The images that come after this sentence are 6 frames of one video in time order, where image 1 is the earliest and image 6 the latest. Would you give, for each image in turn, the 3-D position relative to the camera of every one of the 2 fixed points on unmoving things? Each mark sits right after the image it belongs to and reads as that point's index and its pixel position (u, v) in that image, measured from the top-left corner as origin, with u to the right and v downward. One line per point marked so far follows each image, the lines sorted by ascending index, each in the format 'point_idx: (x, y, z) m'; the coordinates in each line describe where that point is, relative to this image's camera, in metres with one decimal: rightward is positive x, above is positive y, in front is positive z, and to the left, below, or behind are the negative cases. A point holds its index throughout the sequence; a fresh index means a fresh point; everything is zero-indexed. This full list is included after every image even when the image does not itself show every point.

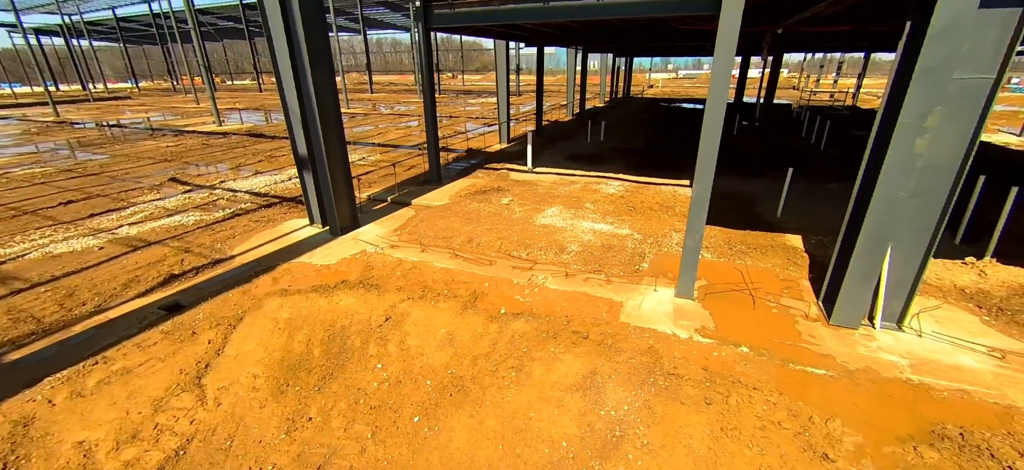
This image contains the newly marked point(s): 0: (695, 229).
0: (+2.2, +0.1, +4.7) m
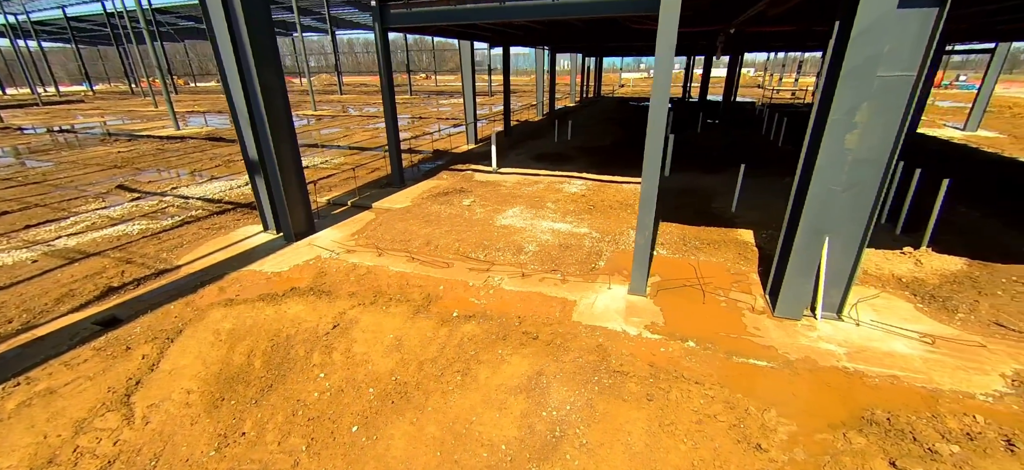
0: (+1.6, +0.1, +4.7) m
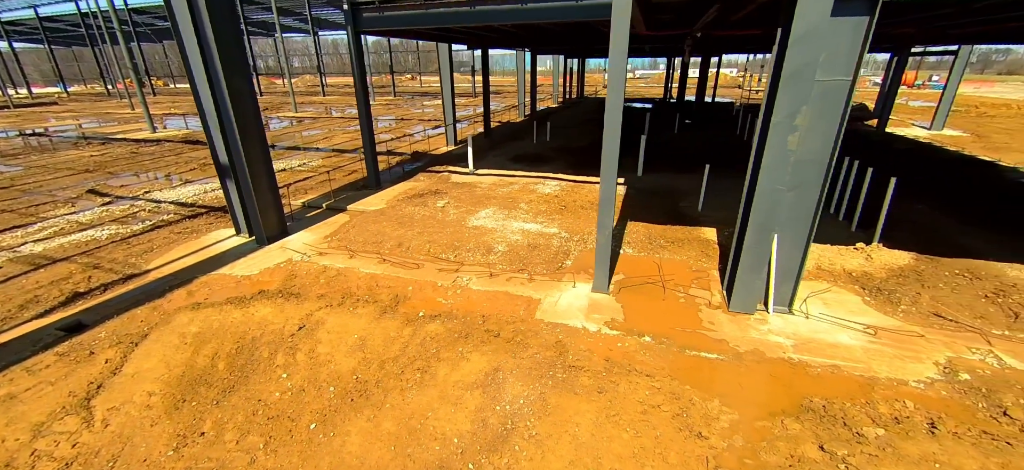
0: (+1.2, +0.1, +4.9) m
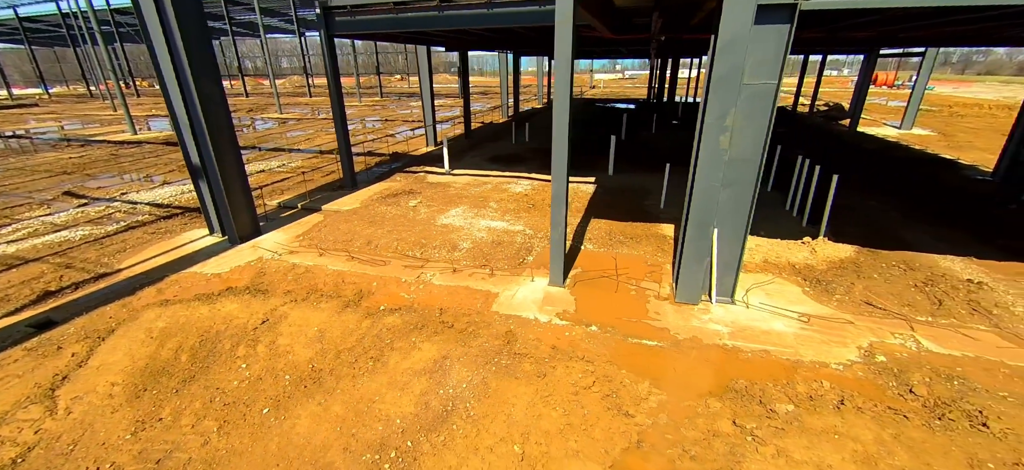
0: (+0.6, +0.2, +5.2) m
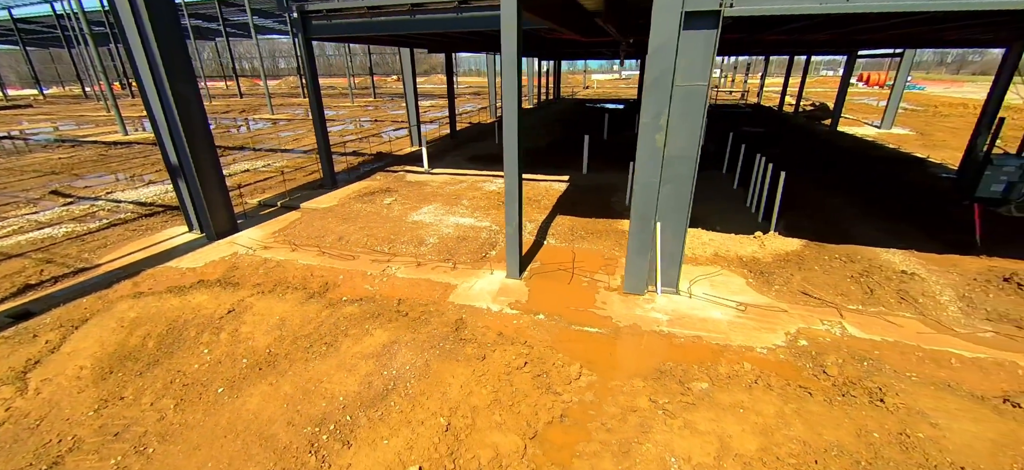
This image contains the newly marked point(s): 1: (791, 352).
0: (0.0, +0.2, +5.4) m
1: (+3.1, -1.3, +4.3) m
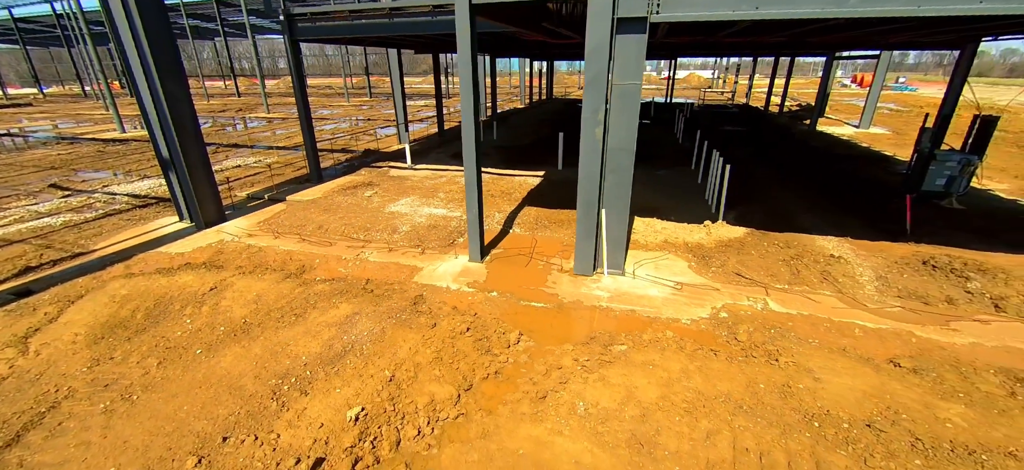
0: (-0.6, +0.5, +5.9) m
1: (+2.5, -1.1, +4.8) m
